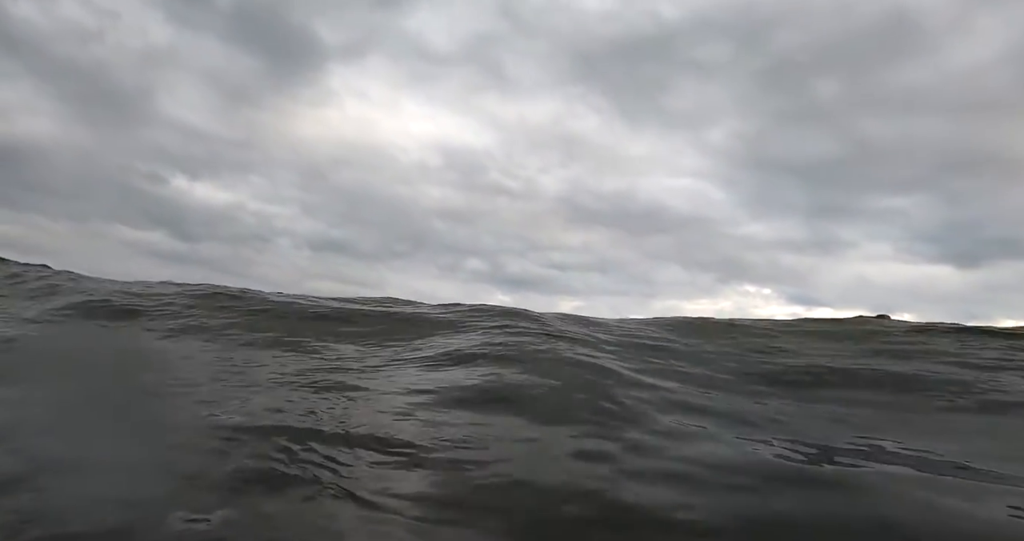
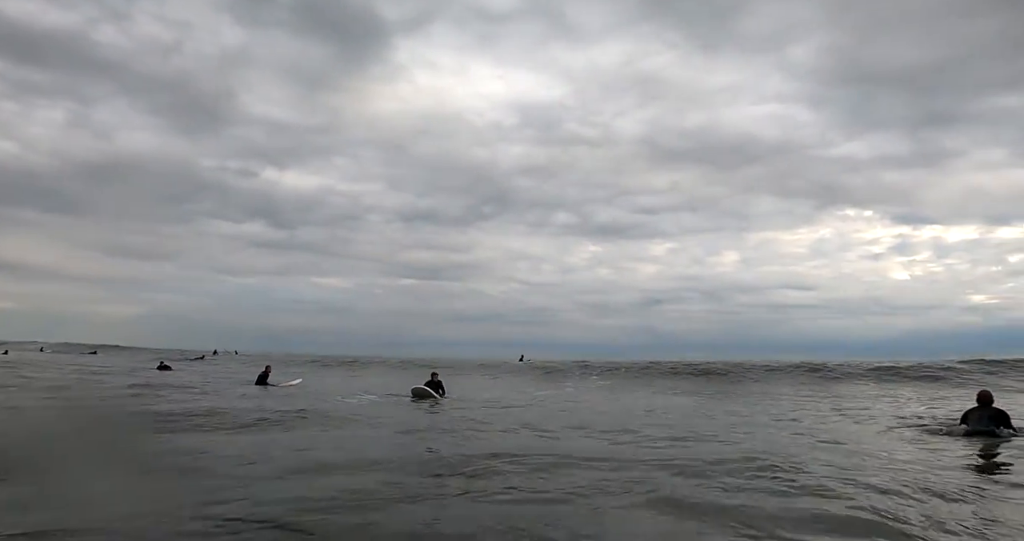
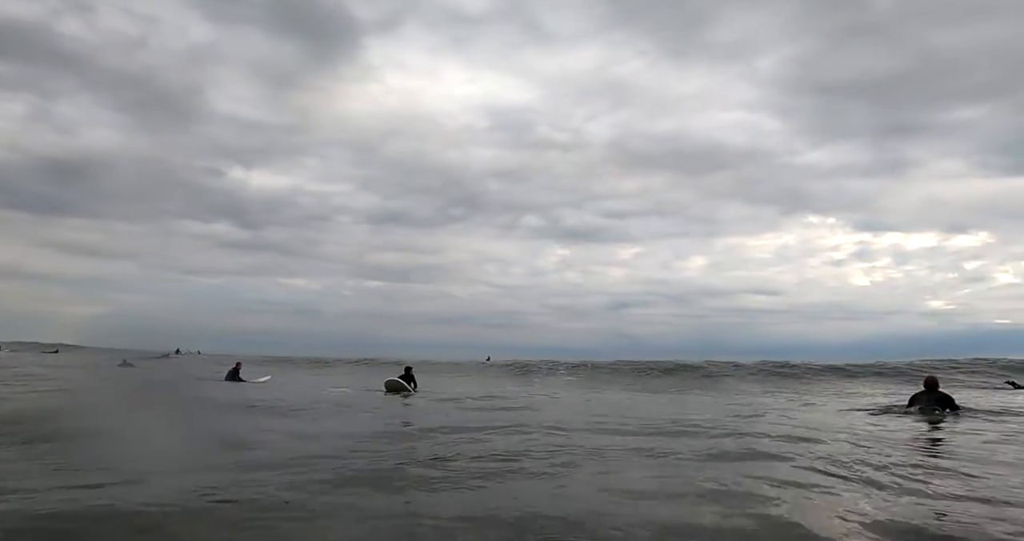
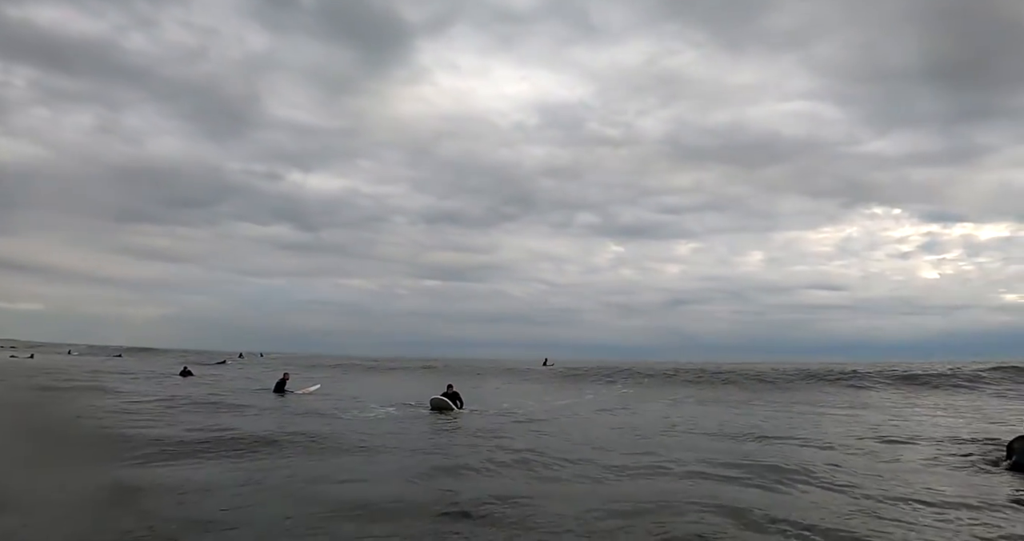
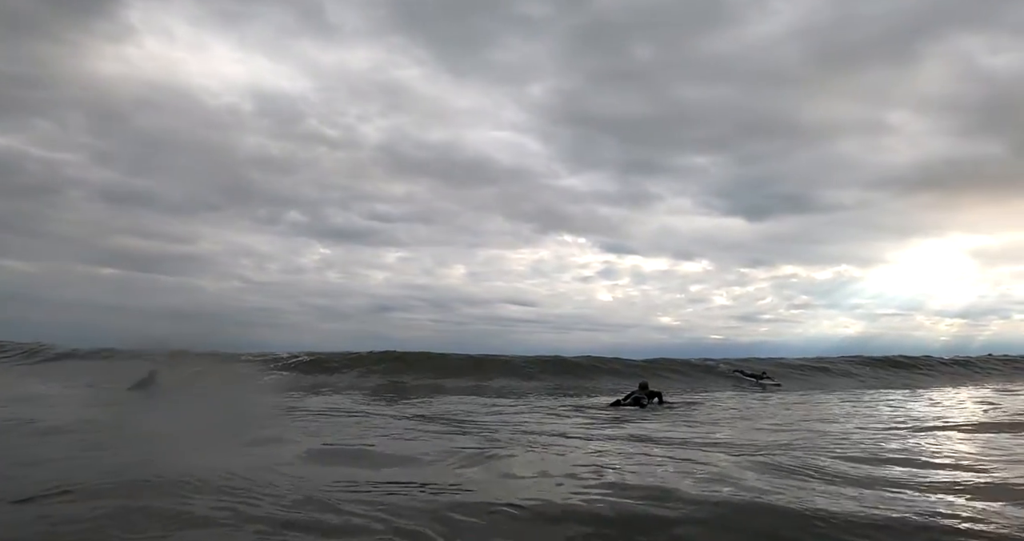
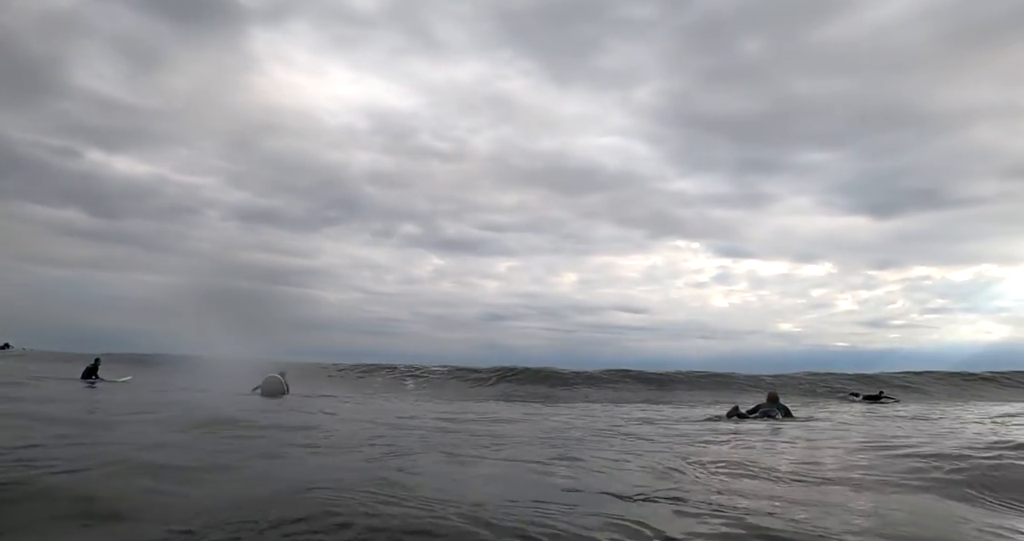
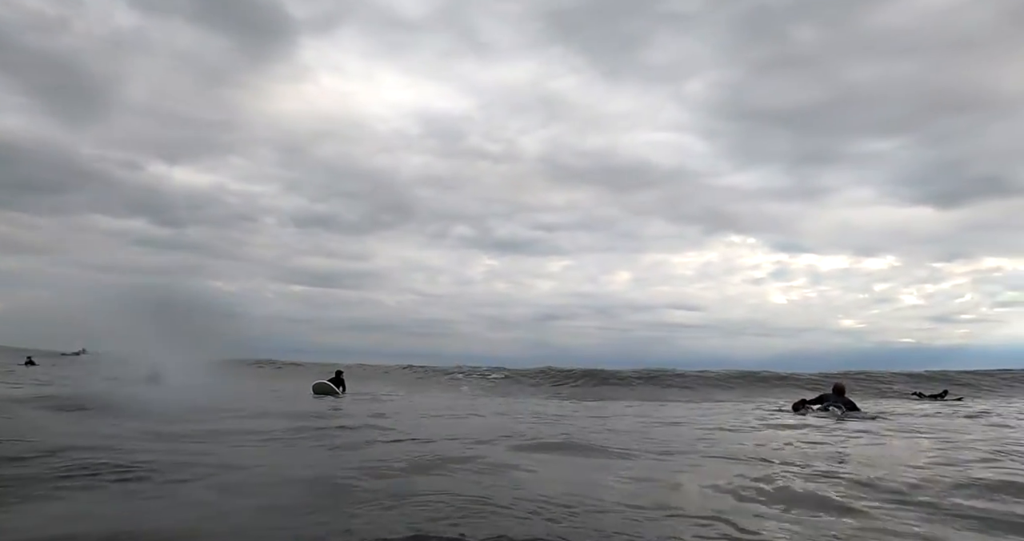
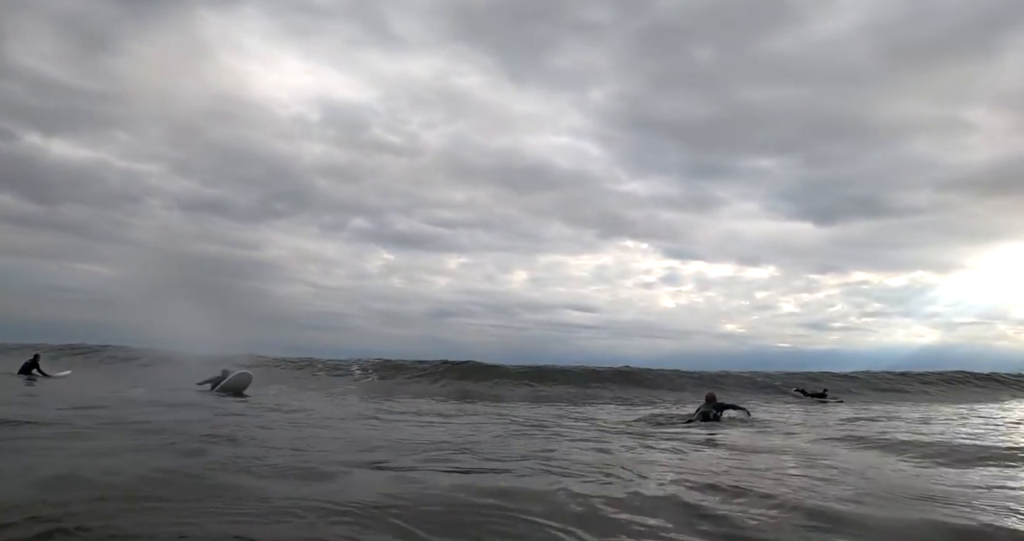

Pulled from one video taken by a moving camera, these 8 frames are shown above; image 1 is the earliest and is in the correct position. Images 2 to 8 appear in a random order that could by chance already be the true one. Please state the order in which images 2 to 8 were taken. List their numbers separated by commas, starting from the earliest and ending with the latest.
4, 2, 3, 7, 6, 8, 5
